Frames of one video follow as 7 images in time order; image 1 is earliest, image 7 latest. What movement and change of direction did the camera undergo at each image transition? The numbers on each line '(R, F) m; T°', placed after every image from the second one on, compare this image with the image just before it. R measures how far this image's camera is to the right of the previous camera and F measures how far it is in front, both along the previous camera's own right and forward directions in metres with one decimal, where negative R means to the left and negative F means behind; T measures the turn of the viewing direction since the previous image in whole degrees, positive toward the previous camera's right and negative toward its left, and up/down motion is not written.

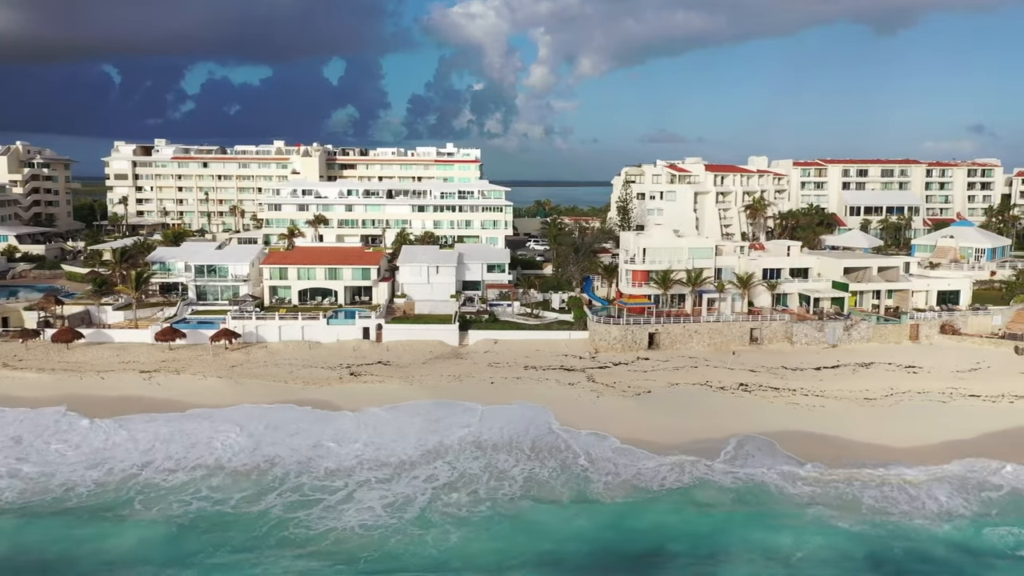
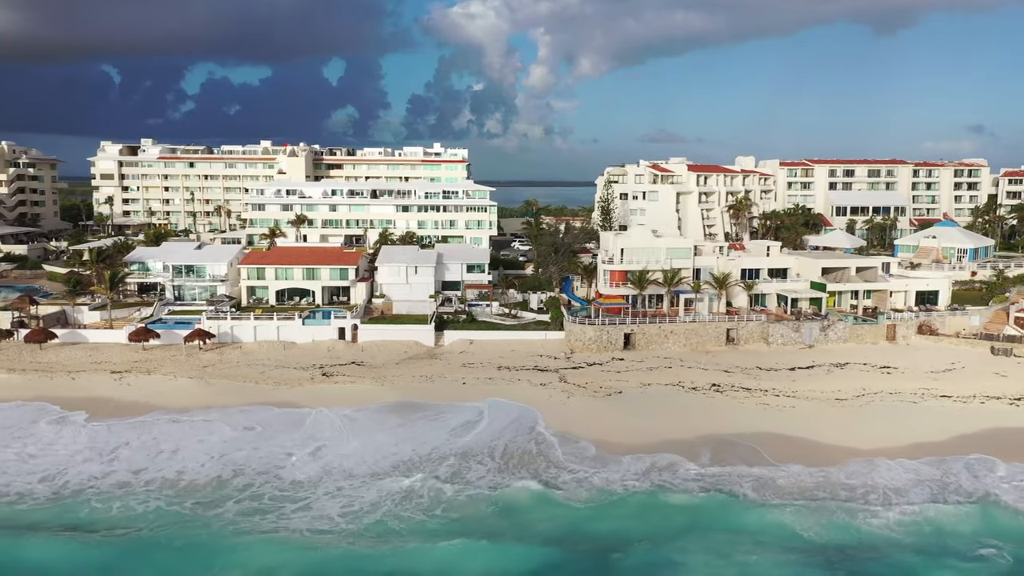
(+1.5, +0.1) m; 0°
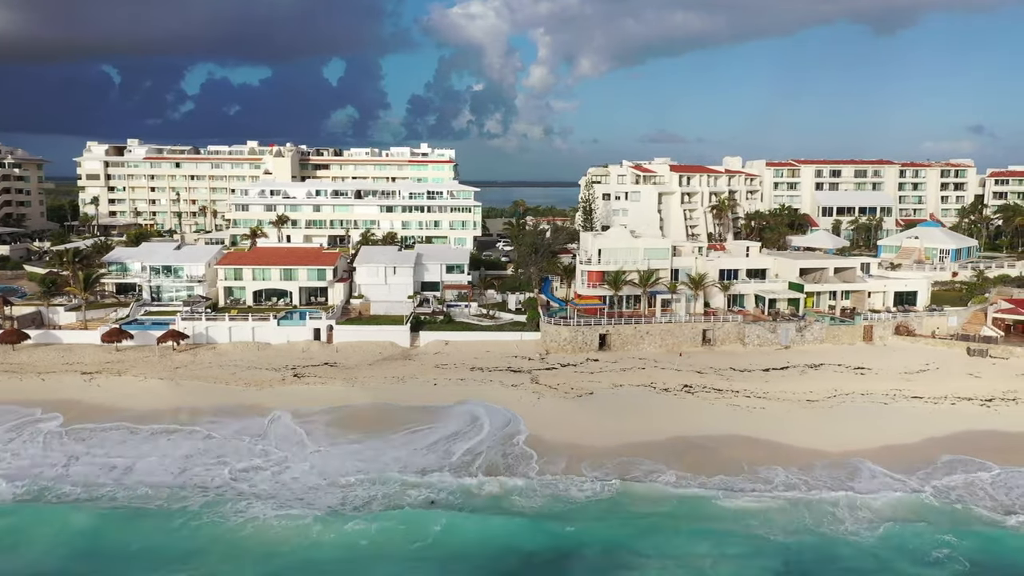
(+1.5, +0.1) m; 0°
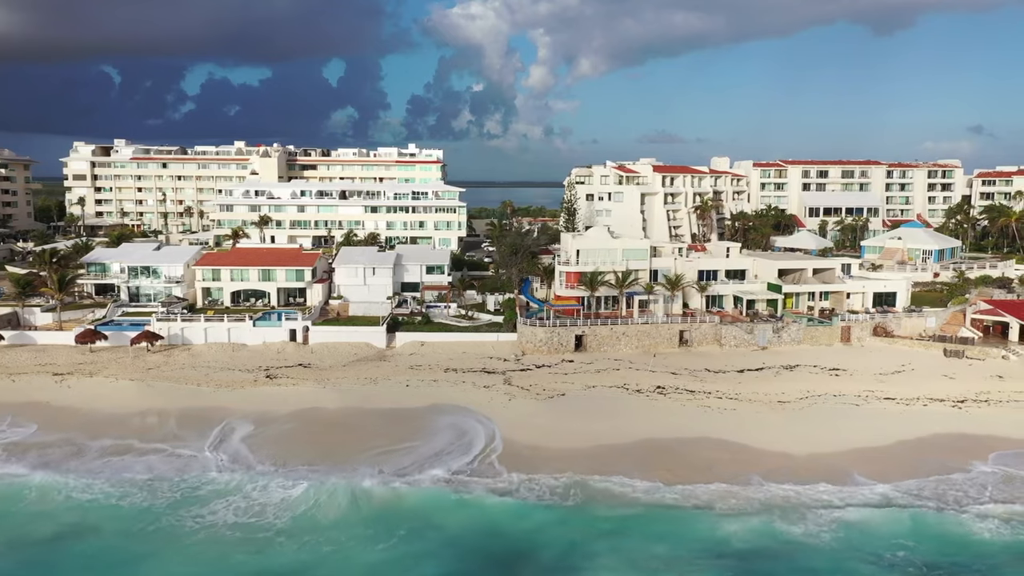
(+1.5, +0.1) m; 0°
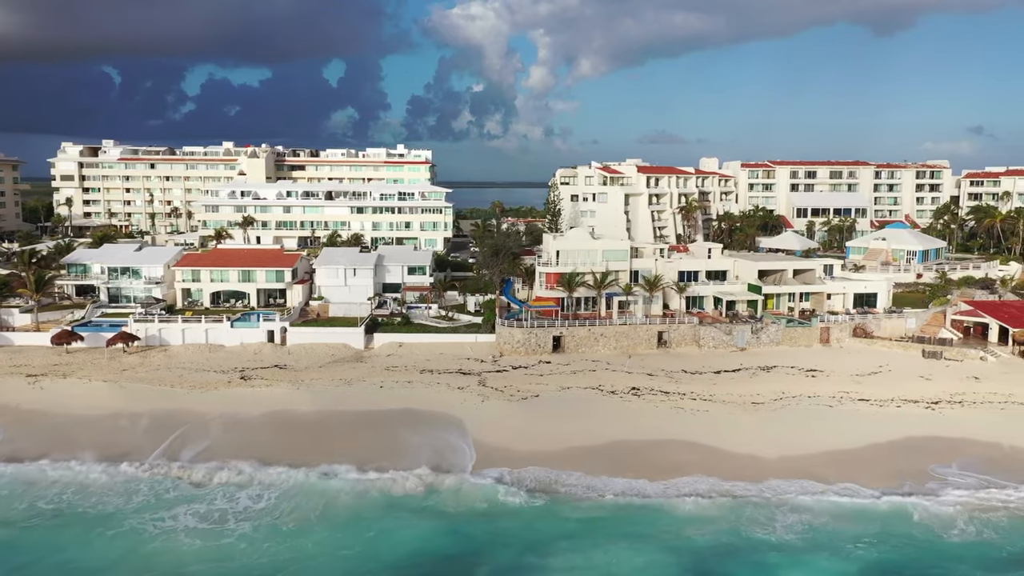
(+1.4, +0.1) m; 0°
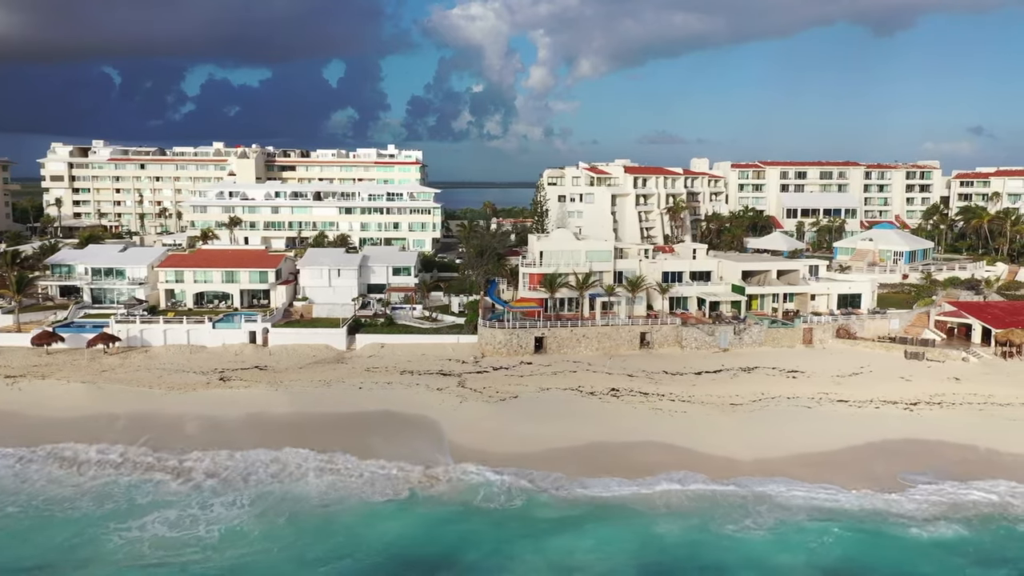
(+1.1, +0.1) m; 0°
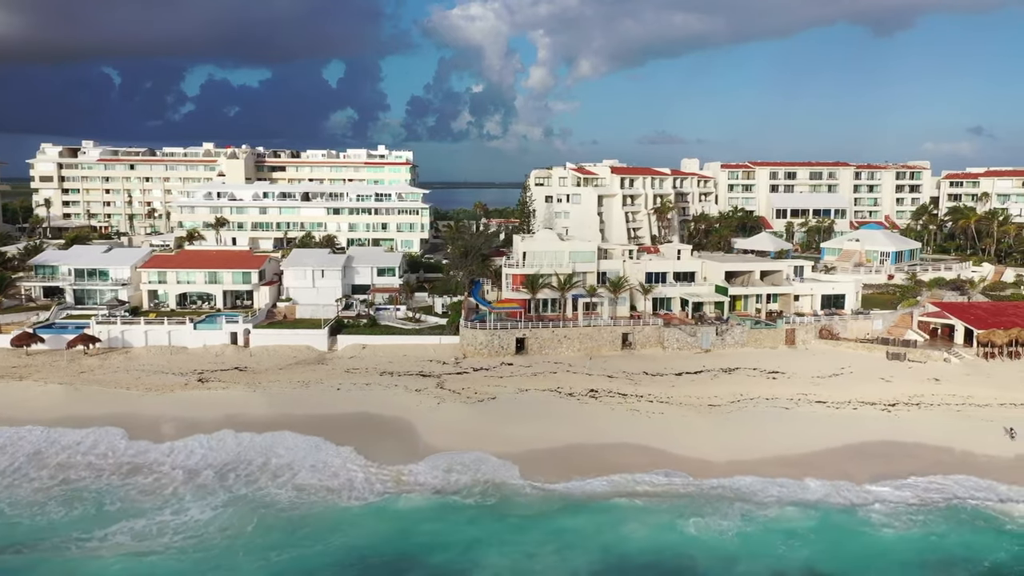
(+1.1, +0.1) m; 0°
